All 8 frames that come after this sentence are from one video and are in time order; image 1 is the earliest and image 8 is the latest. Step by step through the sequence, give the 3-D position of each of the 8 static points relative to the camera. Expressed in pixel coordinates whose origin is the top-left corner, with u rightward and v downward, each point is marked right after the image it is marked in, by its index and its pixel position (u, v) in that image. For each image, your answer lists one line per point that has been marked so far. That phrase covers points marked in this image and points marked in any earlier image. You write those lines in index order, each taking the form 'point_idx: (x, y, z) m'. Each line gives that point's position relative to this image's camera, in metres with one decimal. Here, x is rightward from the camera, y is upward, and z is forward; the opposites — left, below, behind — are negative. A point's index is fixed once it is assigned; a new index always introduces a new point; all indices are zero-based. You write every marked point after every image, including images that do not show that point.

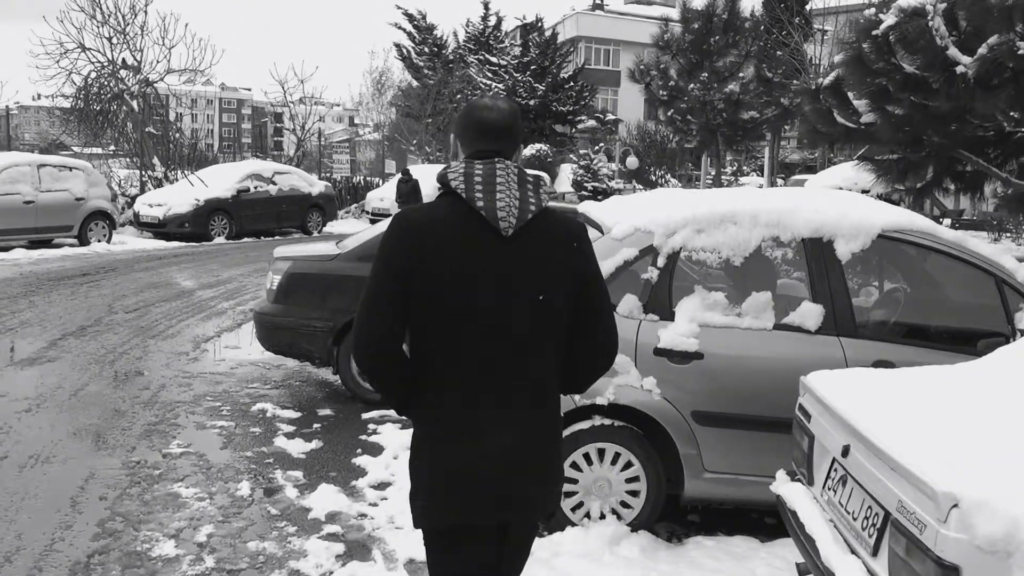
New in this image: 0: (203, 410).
0: (-2.1, -0.8, +6.5) m
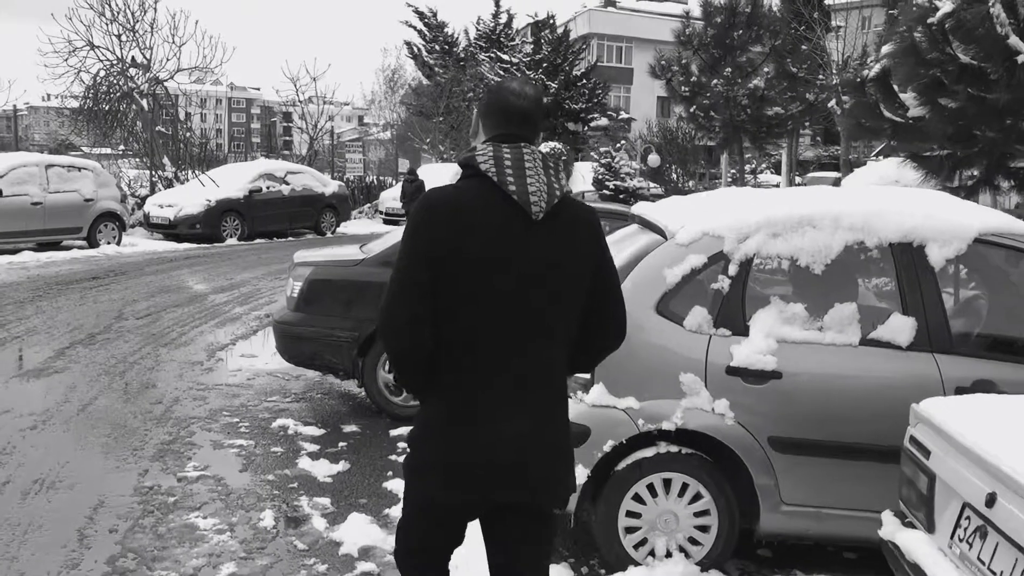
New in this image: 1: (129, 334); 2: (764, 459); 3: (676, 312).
0: (-1.8, -0.9, +6.1) m
1: (-3.6, -0.4, +9.1) m
2: (+1.0, -0.7, +3.8) m
3: (+0.7, -0.1, +3.9) m
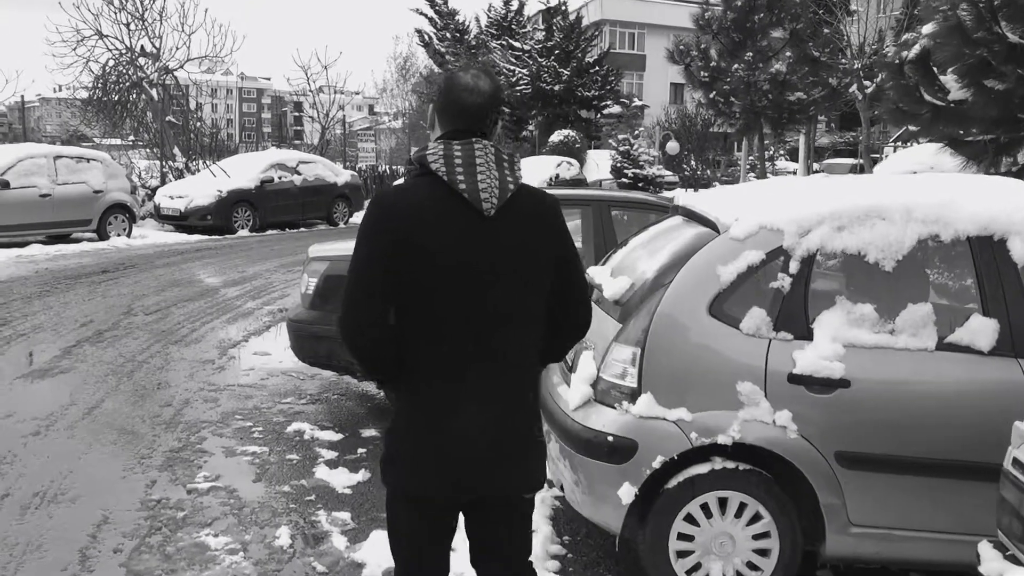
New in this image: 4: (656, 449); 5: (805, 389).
0: (-1.7, -0.9, +5.8) m
1: (-3.4, -0.4, +8.8) m
2: (+1.1, -0.7, +3.5) m
3: (+0.8, -0.1, +3.5) m
4: (+0.5, -0.6, +3.5) m
5: (+1.0, -0.4, +3.4) m
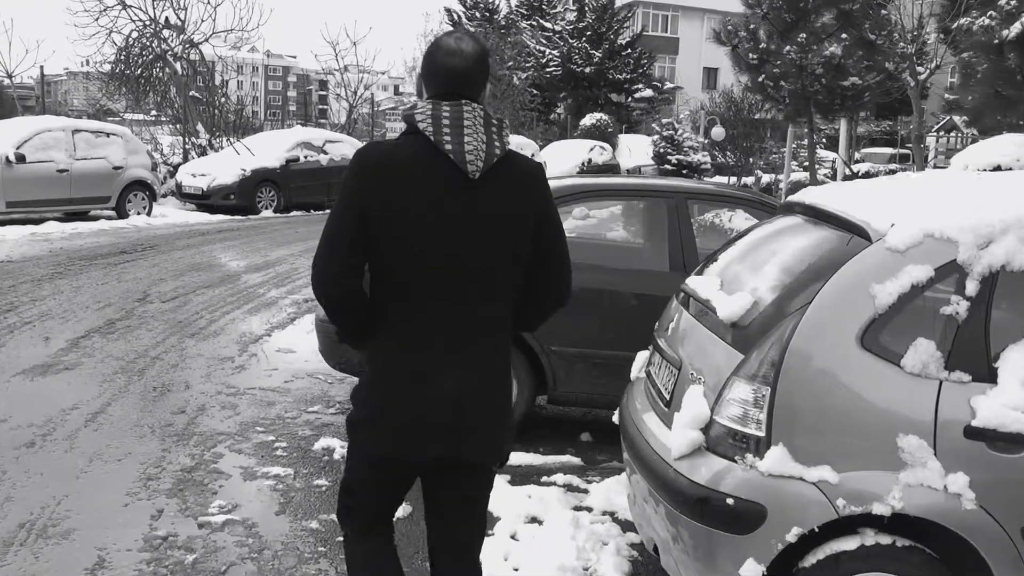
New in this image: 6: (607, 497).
0: (-1.3, -0.8, +5.1) m
1: (-3.0, -0.3, +8.2) m
2: (+1.4, -0.7, +2.7) m
3: (+1.1, -0.2, +2.8) m
4: (+0.8, -0.6, +2.7) m
5: (+1.3, -0.4, +2.7) m
6: (+0.4, -1.0, +4.5) m
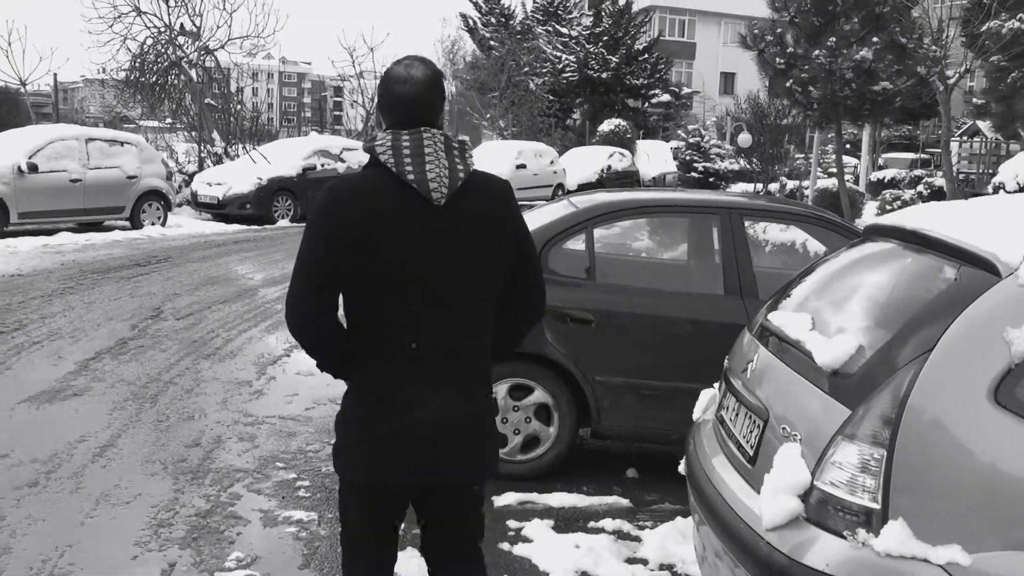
0: (-1.1, -1.0, +4.7) m
1: (-2.8, -0.4, +7.8) m
2: (+1.6, -0.9, +2.3) m
3: (+1.2, -0.3, +2.3) m
4: (+0.9, -0.7, +2.3) m
5: (+1.5, -0.5, +2.2) m
6: (+0.6, -1.1, +4.1) m
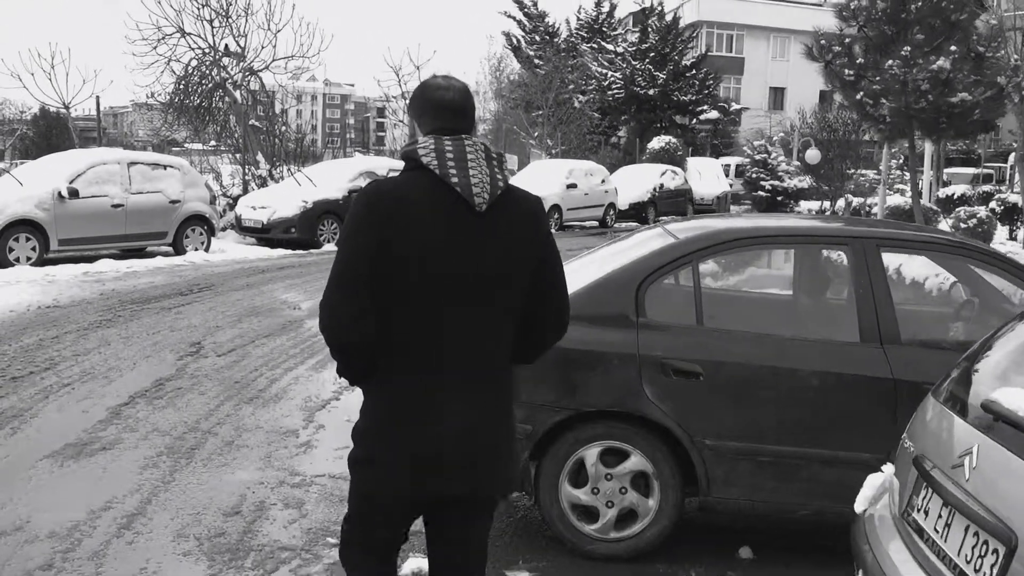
0: (-0.8, -1.2, +4.0) m
1: (-2.2, -0.7, +7.2) m
2: (+1.8, -1.0, +1.4) m
3: (+1.5, -0.4, +1.5) m
4: (+1.2, -0.9, +1.5) m
5: (+1.7, -0.7, +1.4) m
6: (+1.0, -1.3, +3.3) m
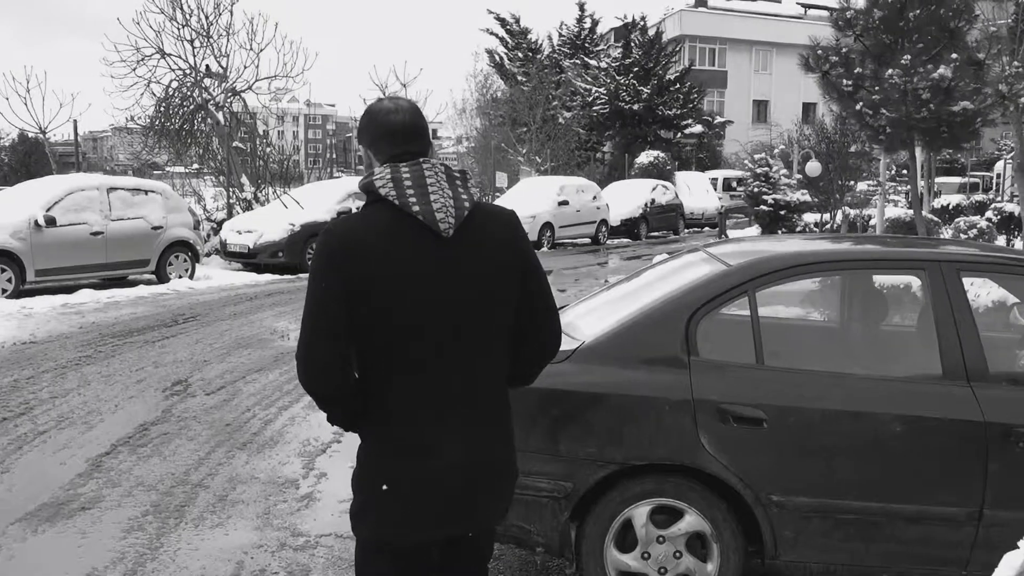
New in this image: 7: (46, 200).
0: (-0.6, -1.3, +3.4) m
1: (-2.2, -0.9, +6.6) m
2: (+2.0, -1.0, +0.9) m
3: (+1.7, -0.5, +1.1) m
4: (+1.4, -1.0, +1.0) m
5: (+1.9, -0.7, +0.9) m
6: (+1.2, -1.4, +2.8) m
7: (-6.2, +1.2, +13.1) m
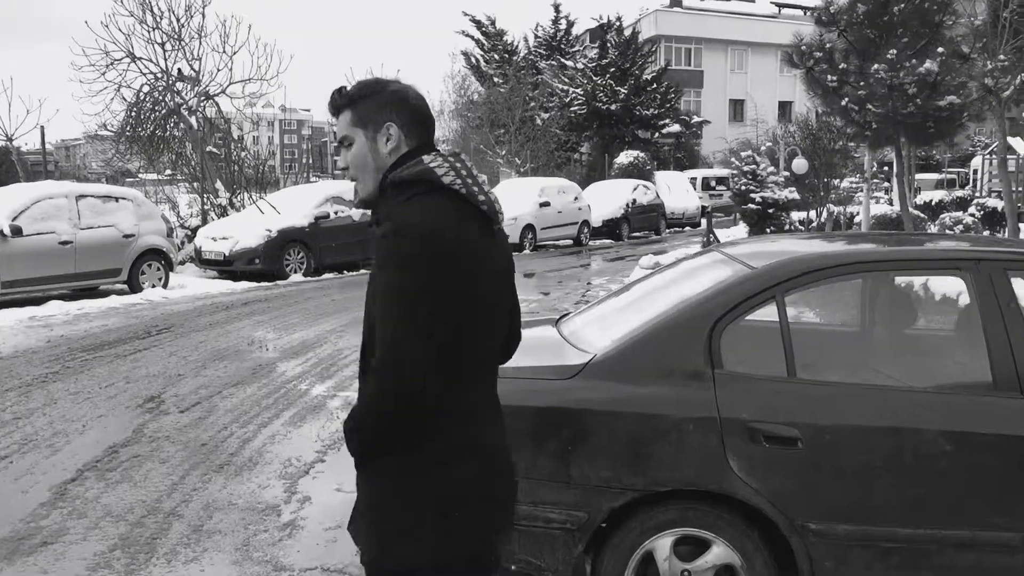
0: (-0.6, -1.3, +3.1) m
1: (-2.2, -1.0, +6.2) m
2: (+2.1, -1.0, +0.6) m
3: (+1.8, -0.5, +0.7) m
4: (+1.5, -1.0, +0.7) m
5: (+2.0, -0.7, +0.6) m
6: (+1.2, -1.4, +2.4) m
7: (-6.5, +1.0, +12.6) m
